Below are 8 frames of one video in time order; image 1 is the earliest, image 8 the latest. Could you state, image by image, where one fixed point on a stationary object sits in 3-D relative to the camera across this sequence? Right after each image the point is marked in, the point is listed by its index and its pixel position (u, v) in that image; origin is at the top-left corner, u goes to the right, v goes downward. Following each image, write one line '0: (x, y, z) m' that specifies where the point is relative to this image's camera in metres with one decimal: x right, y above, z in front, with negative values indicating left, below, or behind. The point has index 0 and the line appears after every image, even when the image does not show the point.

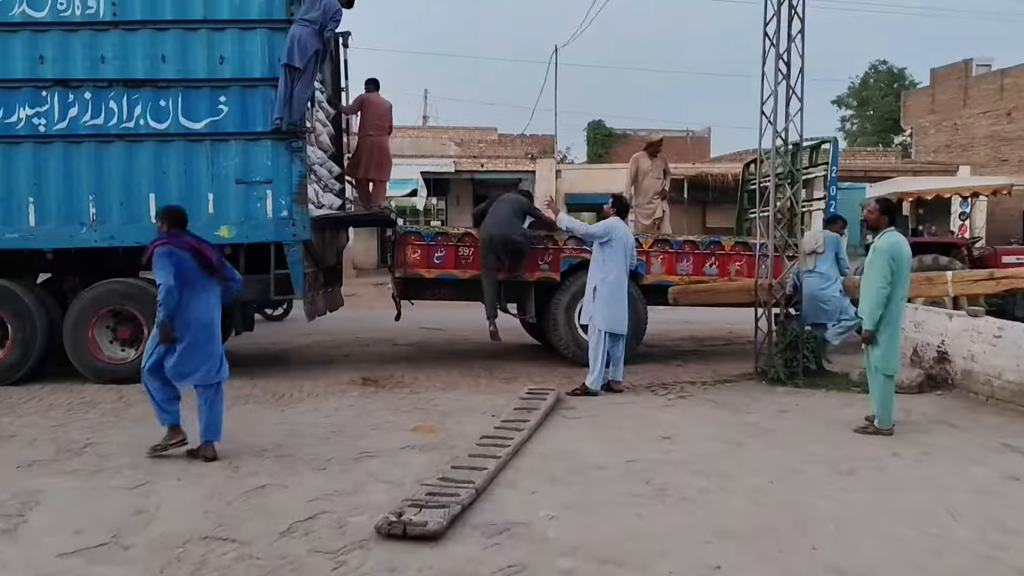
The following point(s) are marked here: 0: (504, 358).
0: (-0.1, -0.8, +9.1) m
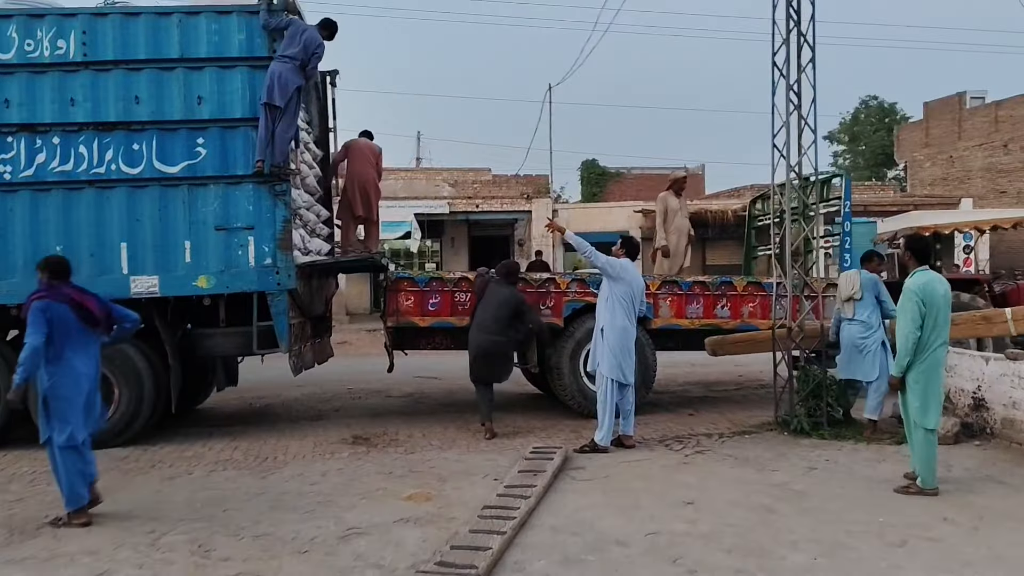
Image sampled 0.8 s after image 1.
0: (-0.1, -1.3, +8.5) m
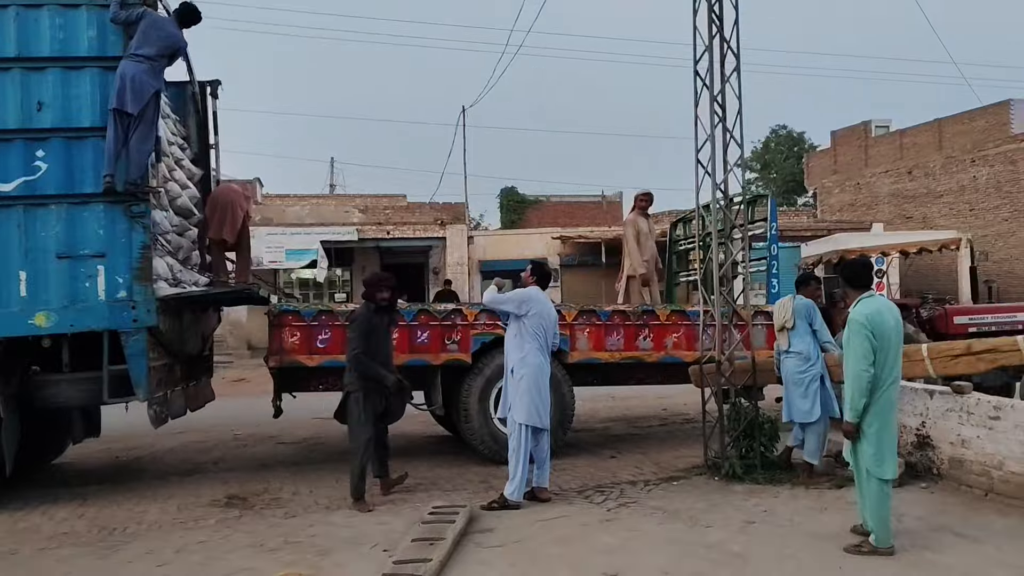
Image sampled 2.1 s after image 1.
0: (-0.9, -1.5, +7.6) m
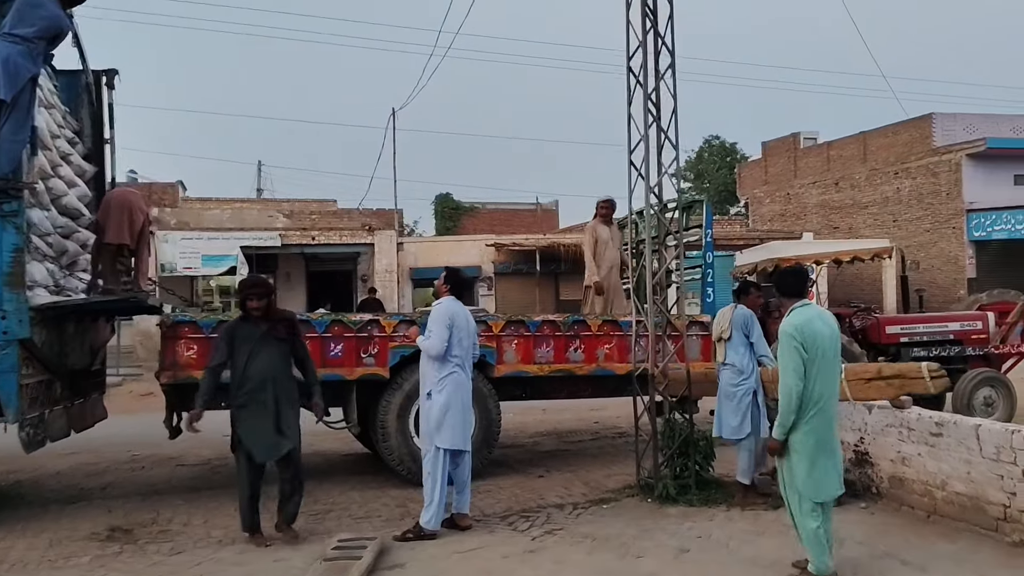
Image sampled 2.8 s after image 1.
0: (-1.6, -1.6, +7.0) m
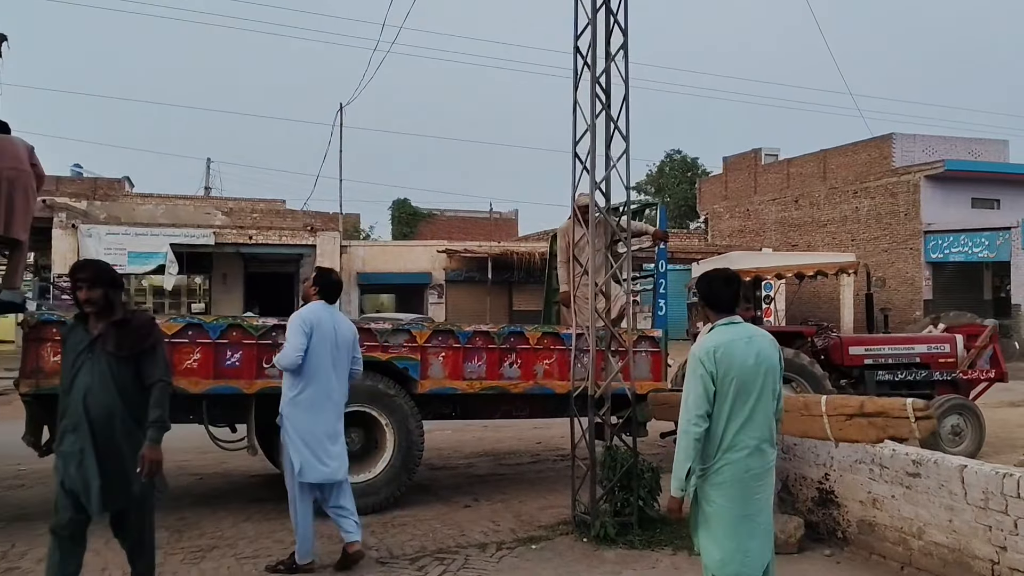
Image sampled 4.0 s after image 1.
0: (-2.2, -1.6, +6.2) m
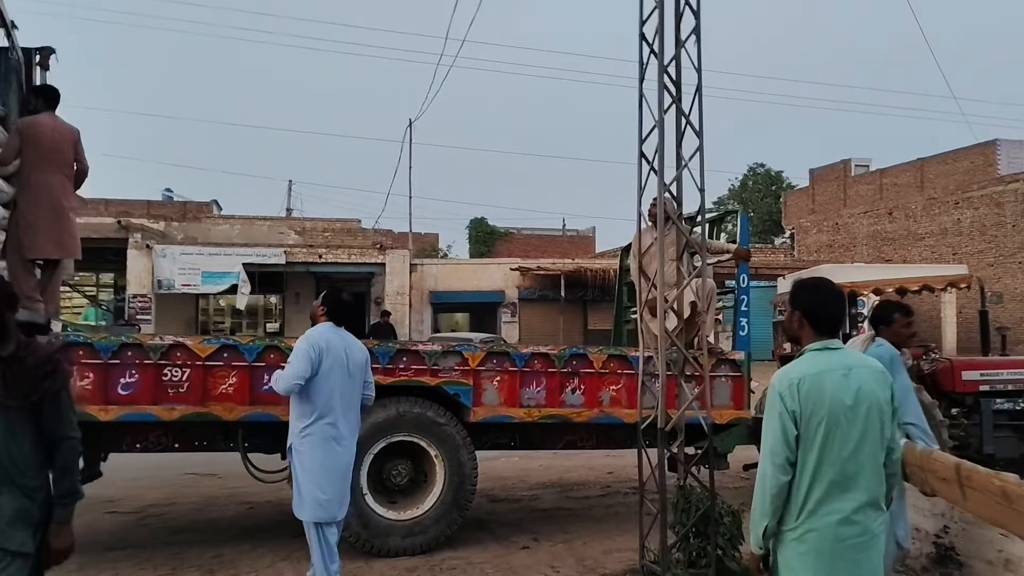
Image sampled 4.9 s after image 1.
0: (-1.7, -1.7, +5.7) m
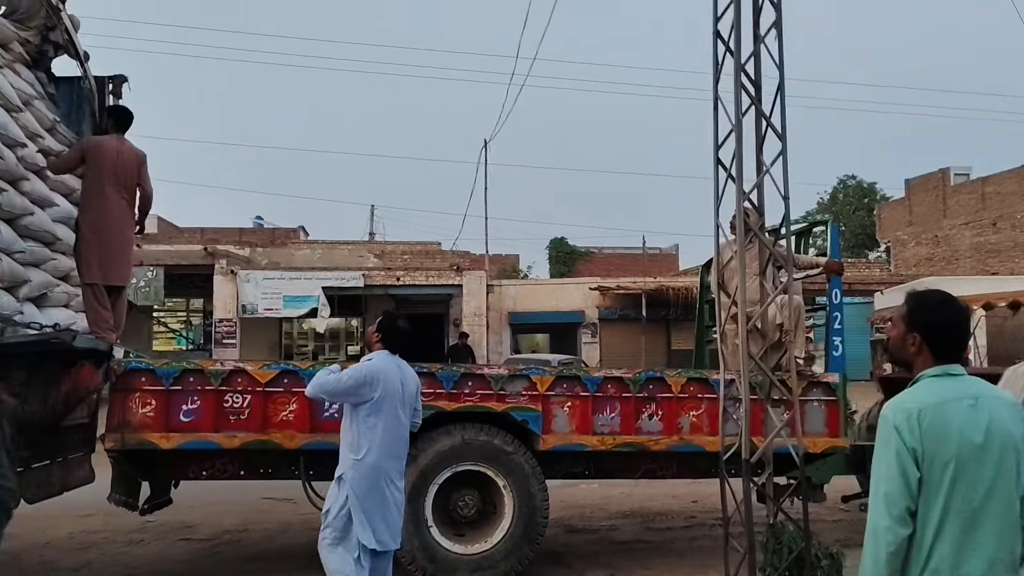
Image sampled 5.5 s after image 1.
0: (-1.3, -1.9, +5.5) m
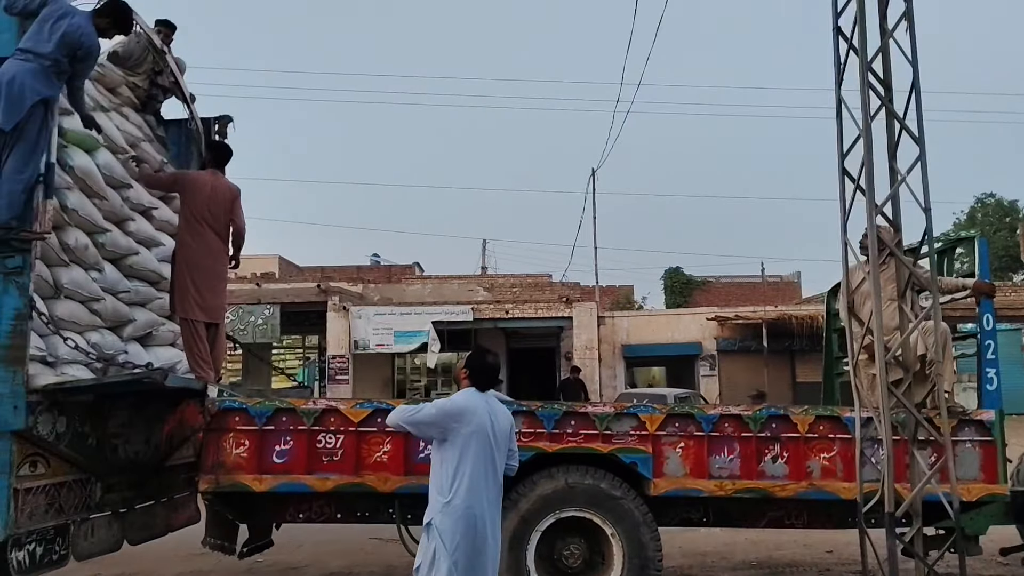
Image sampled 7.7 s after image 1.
0: (-0.6, -2.1, +5.3) m
